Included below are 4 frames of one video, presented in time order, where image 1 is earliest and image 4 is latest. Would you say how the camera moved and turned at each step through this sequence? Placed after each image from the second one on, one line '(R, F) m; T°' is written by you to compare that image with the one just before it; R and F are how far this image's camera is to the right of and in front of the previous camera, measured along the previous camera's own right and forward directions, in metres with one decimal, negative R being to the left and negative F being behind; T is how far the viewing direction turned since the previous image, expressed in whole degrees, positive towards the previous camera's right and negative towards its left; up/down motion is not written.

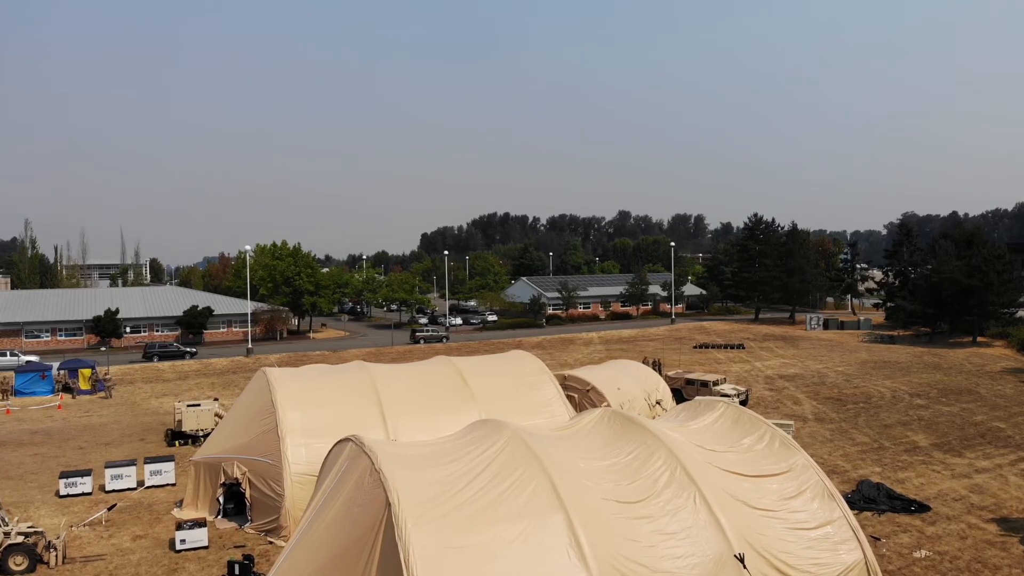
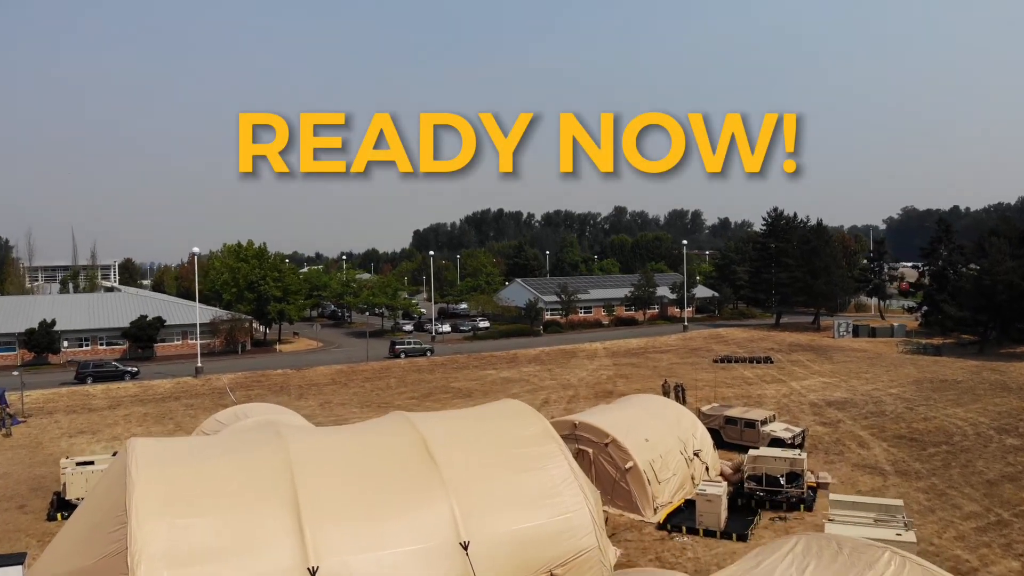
(+0.1, +5.2) m; 0°
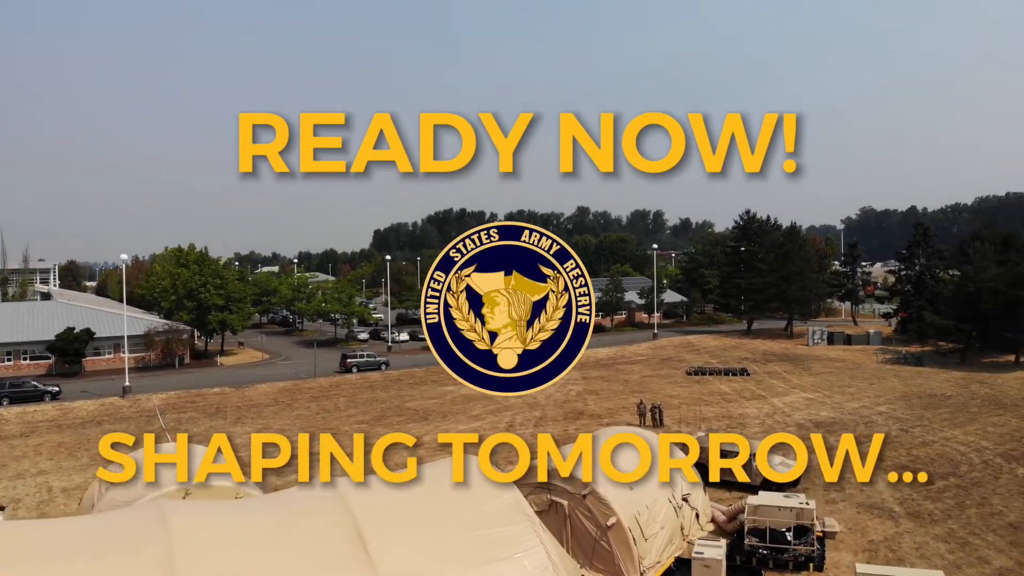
(+0.1, +2.5) m; +3°
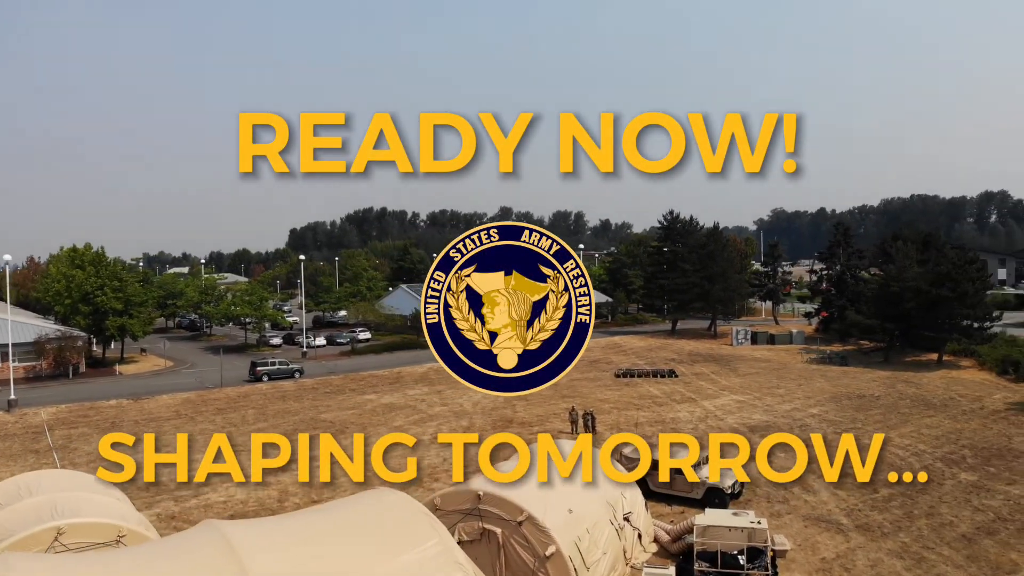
(-0.1, +1.7) m; +6°
